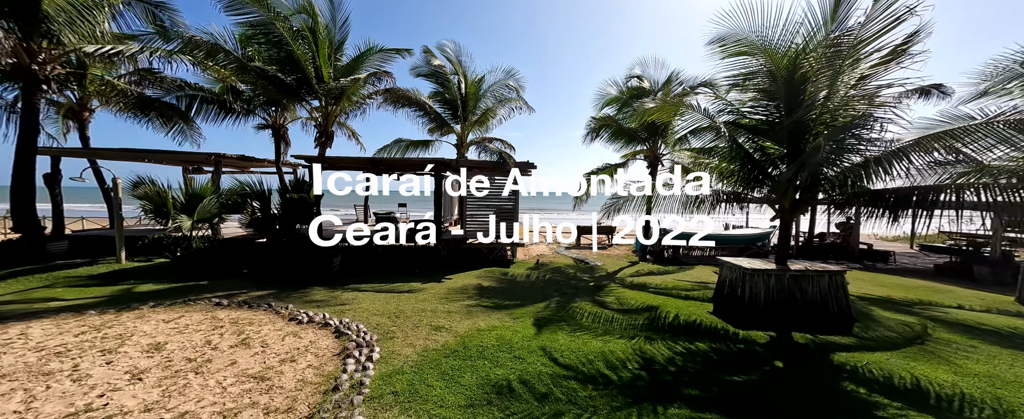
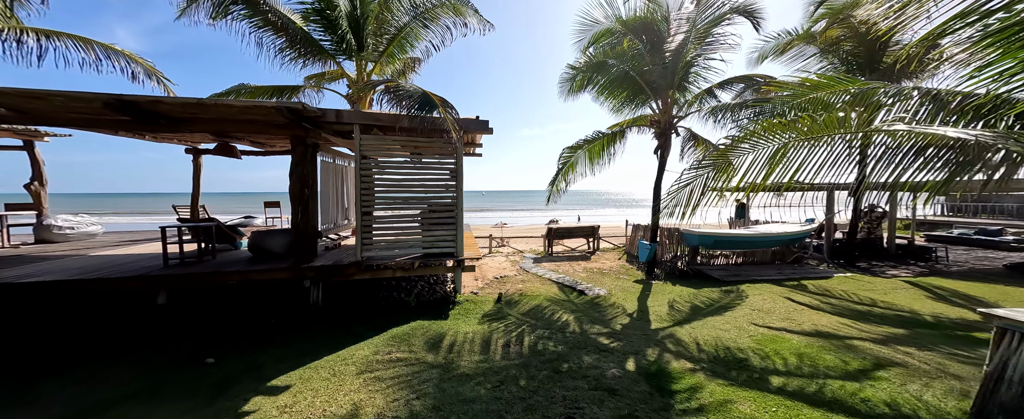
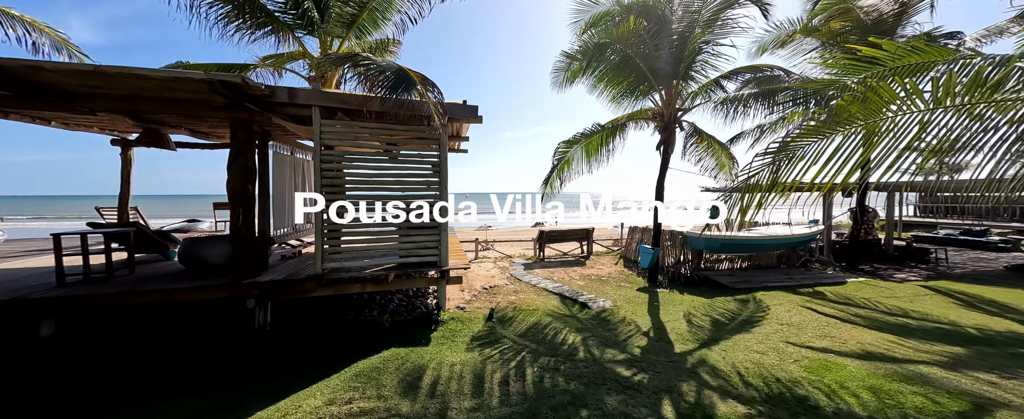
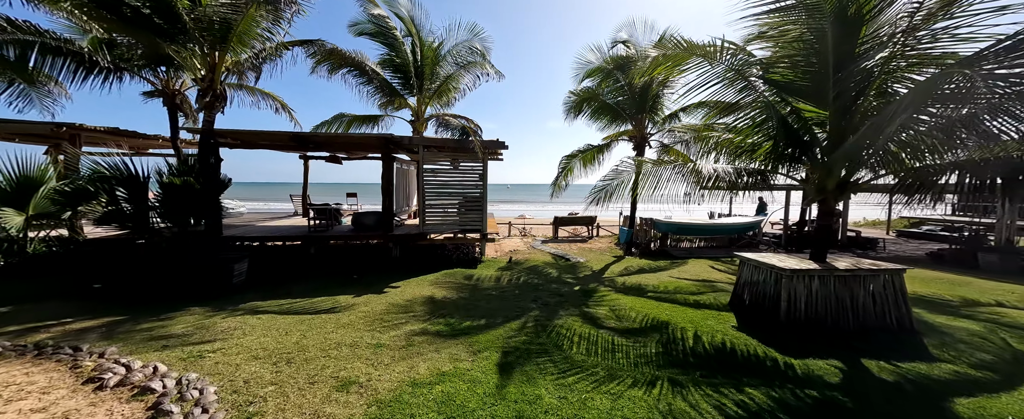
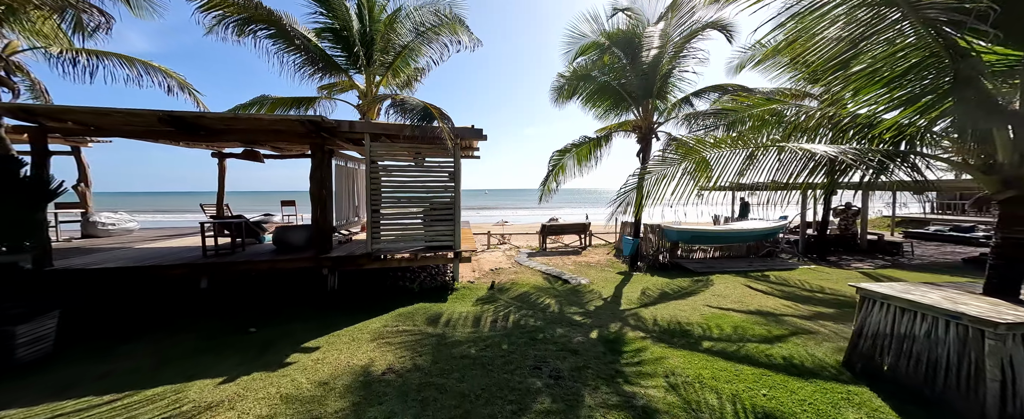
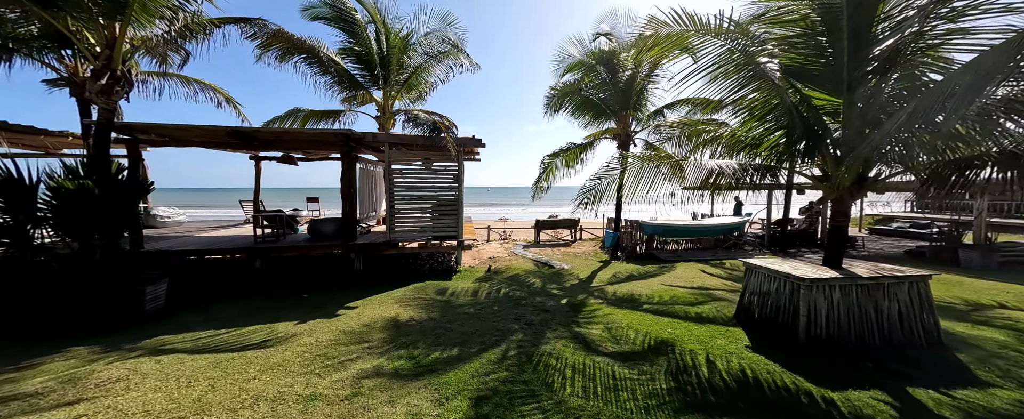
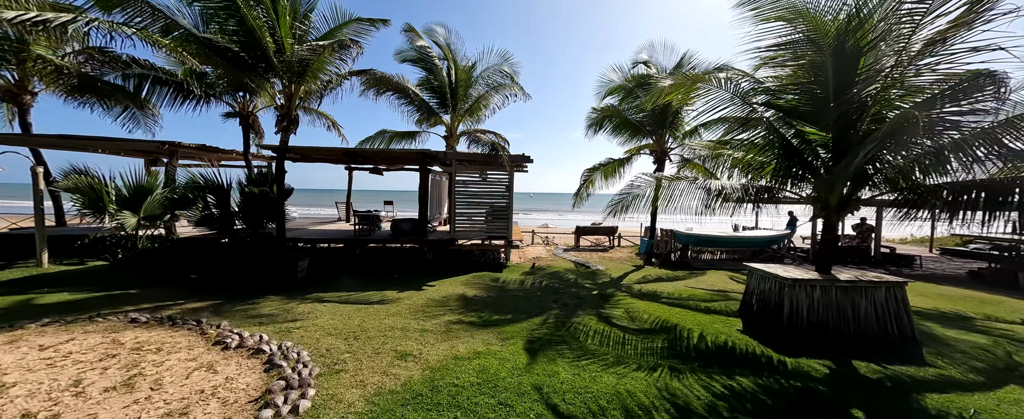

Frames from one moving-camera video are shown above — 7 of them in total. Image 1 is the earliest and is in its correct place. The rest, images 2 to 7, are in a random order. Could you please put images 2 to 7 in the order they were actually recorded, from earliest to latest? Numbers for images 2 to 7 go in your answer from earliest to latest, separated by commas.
7, 4, 6, 5, 2, 3
